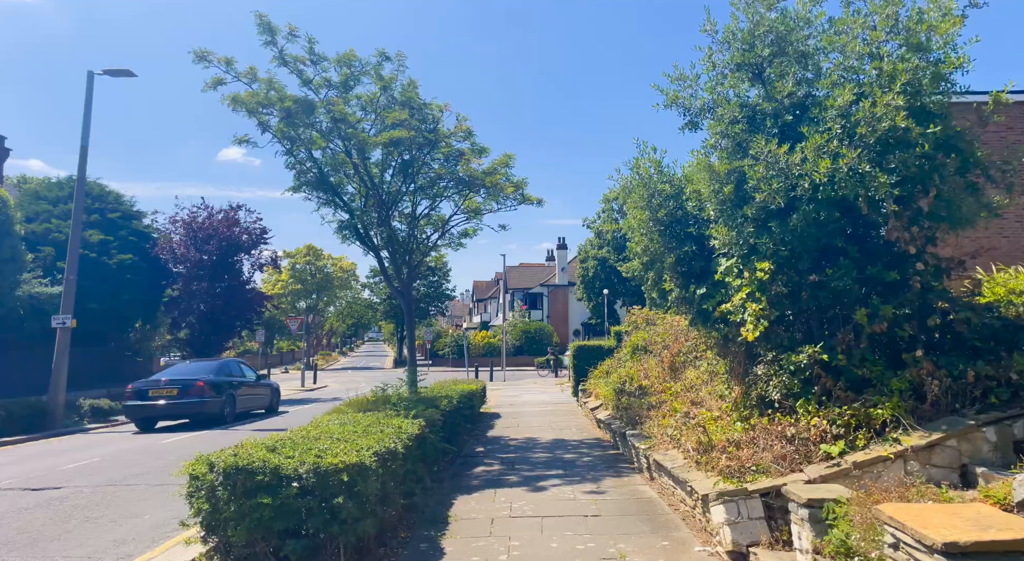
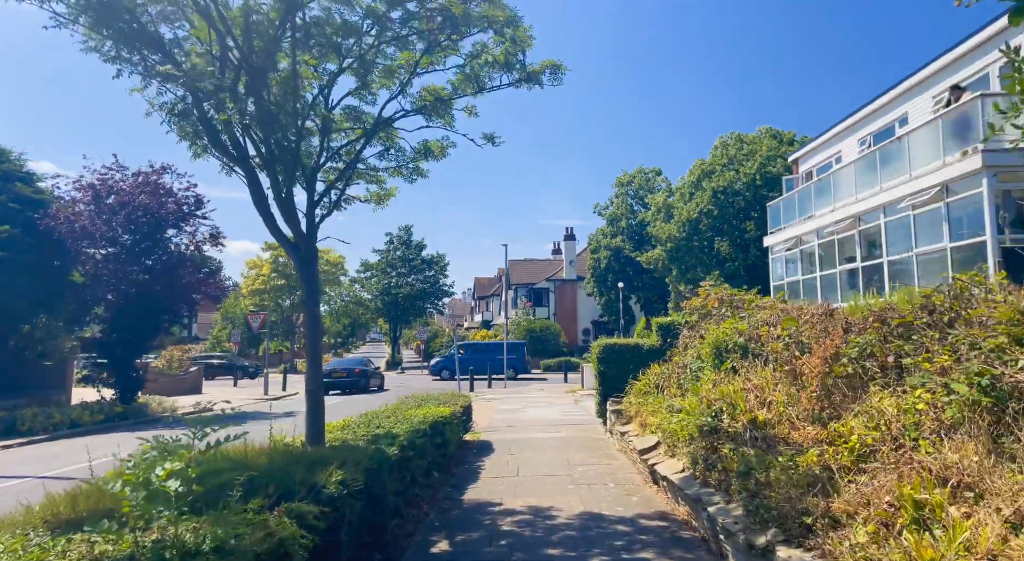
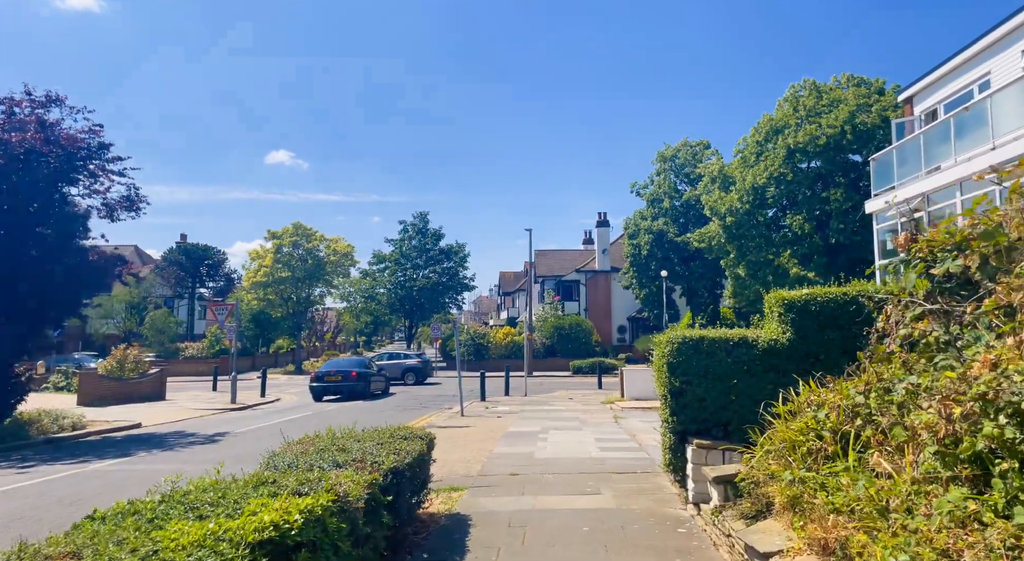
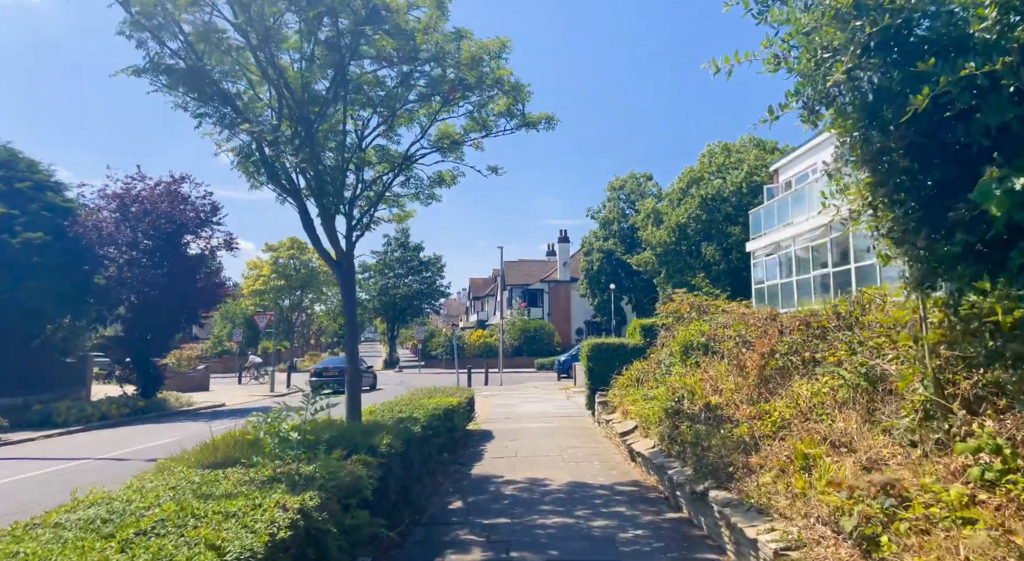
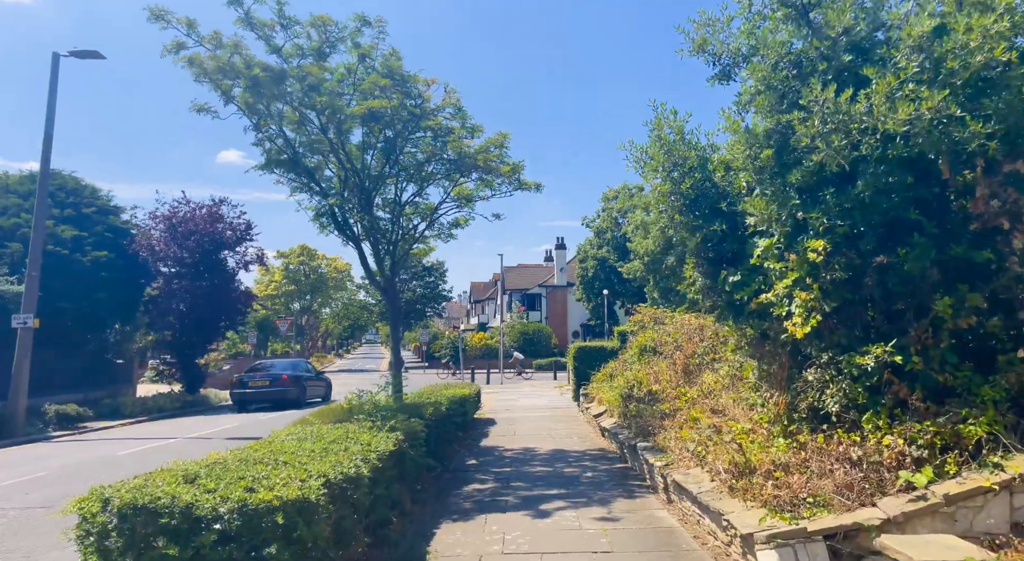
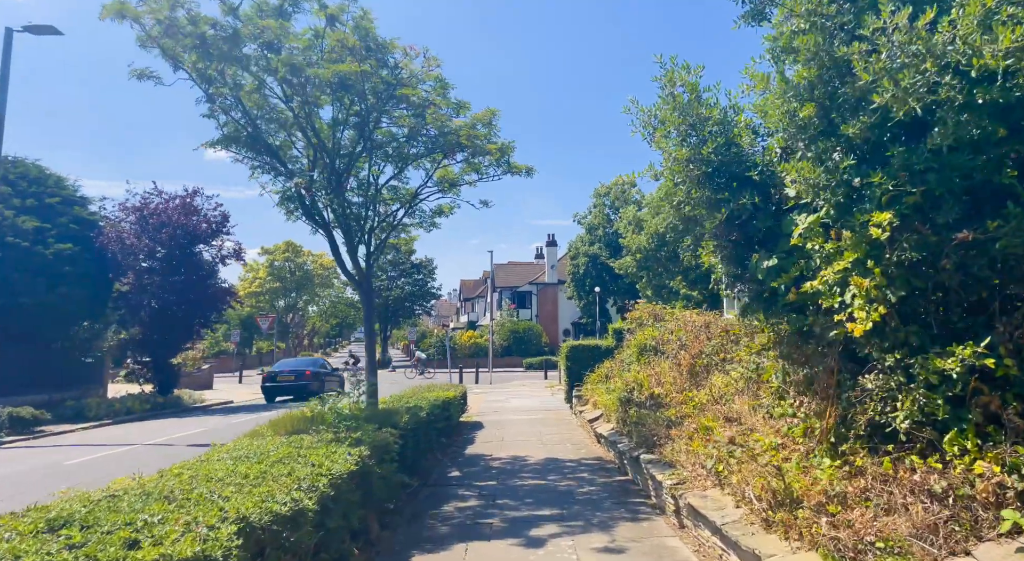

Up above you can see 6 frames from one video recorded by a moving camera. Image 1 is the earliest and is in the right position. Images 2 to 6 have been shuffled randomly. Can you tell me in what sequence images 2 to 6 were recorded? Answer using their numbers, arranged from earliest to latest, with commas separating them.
5, 6, 4, 2, 3
